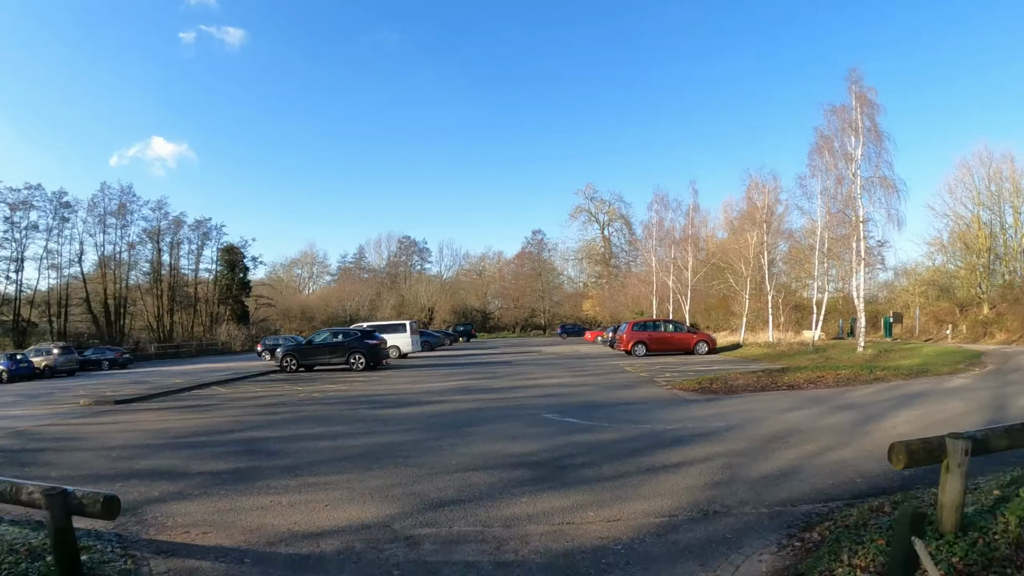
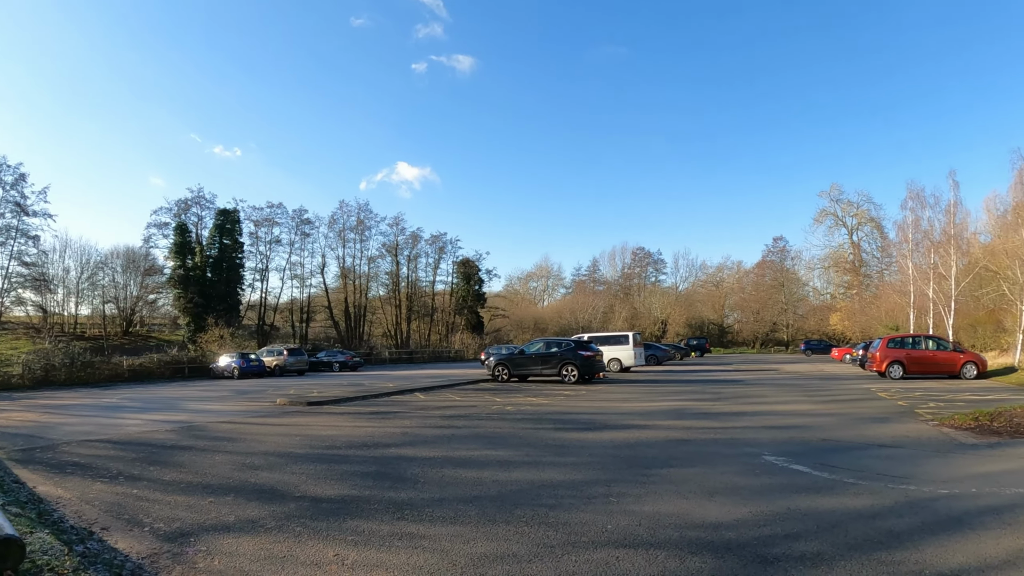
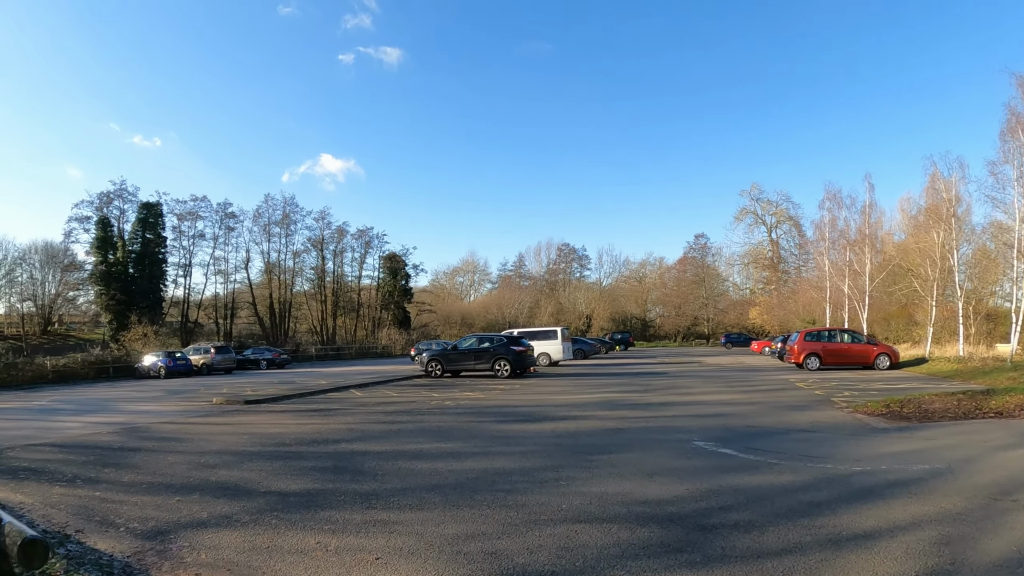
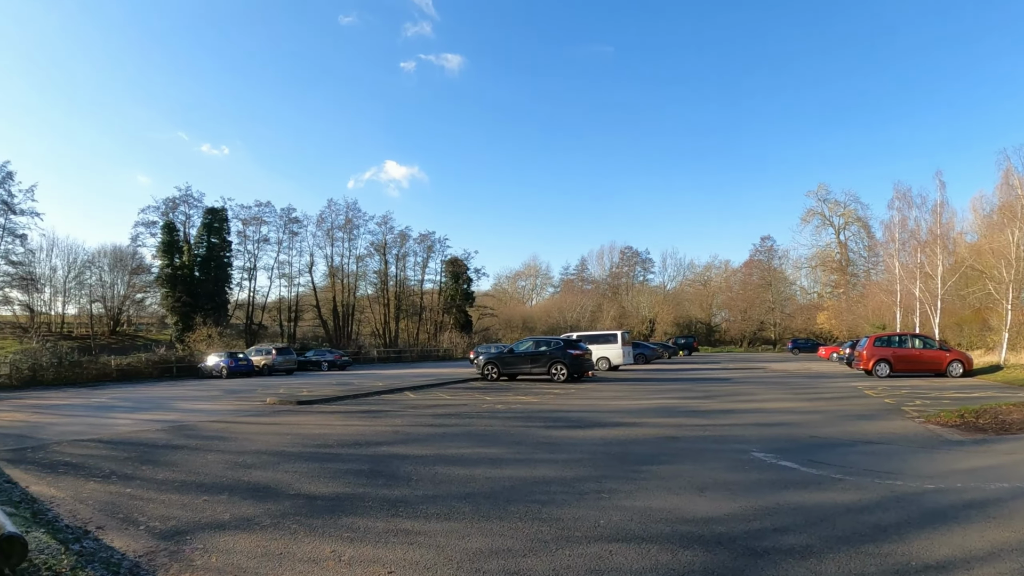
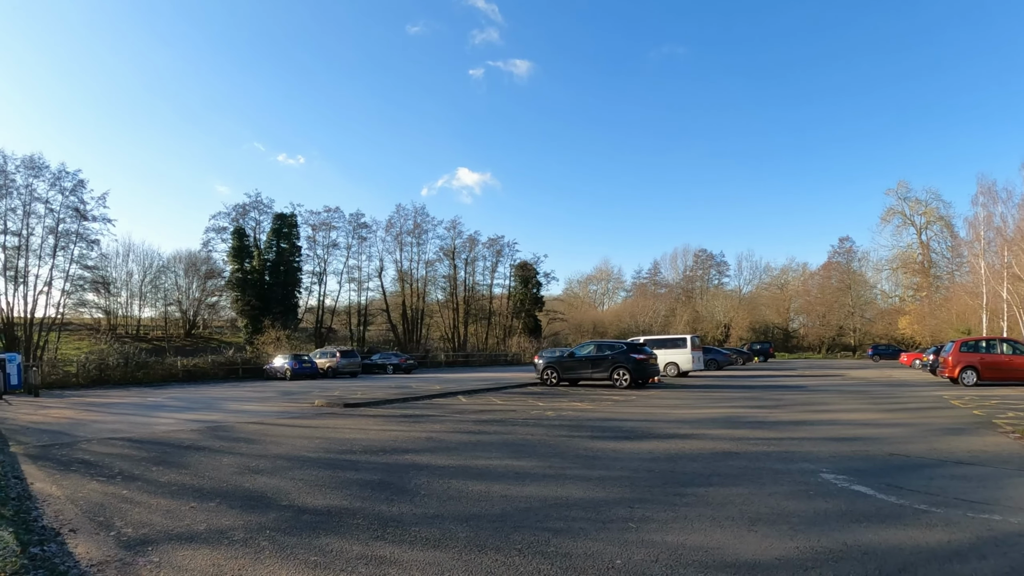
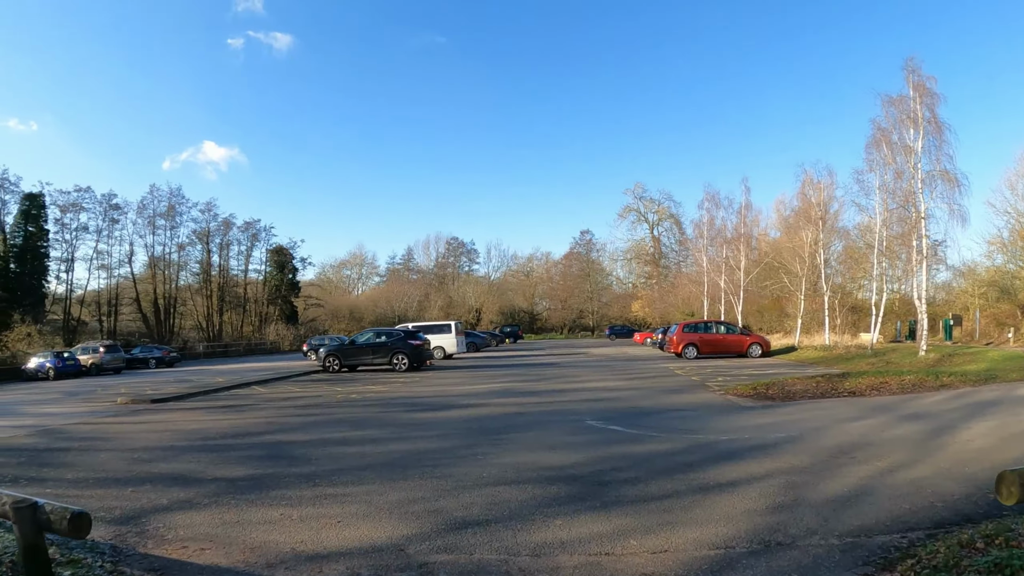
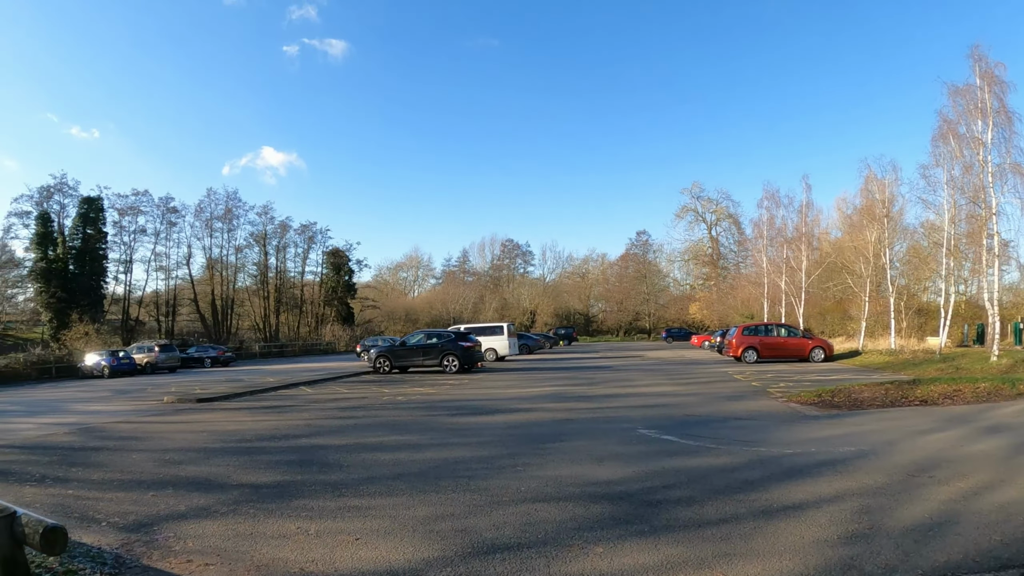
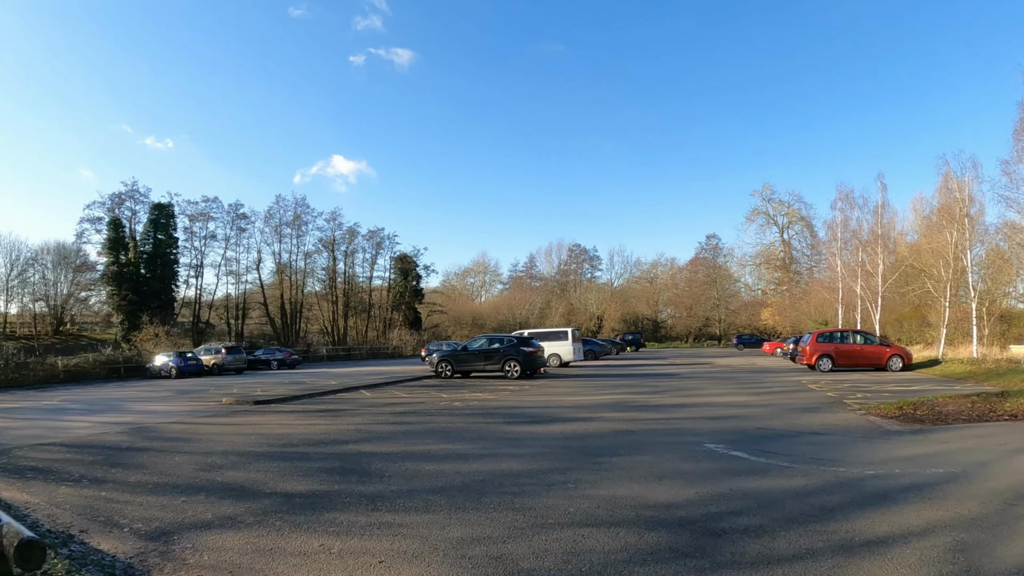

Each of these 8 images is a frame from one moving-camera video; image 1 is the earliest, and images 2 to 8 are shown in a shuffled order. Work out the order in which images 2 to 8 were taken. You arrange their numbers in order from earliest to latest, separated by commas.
6, 7, 3, 4, 5, 2, 8
